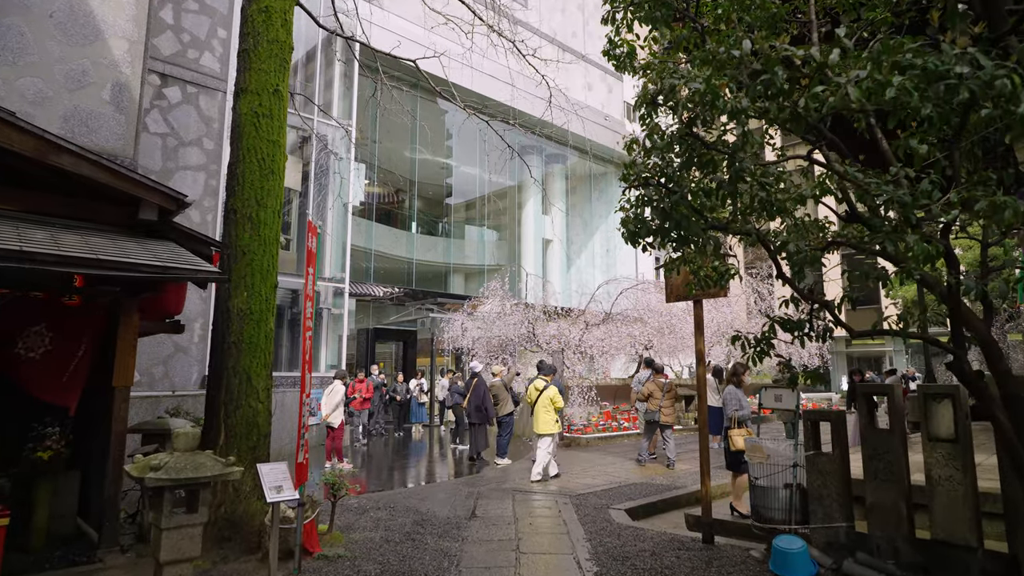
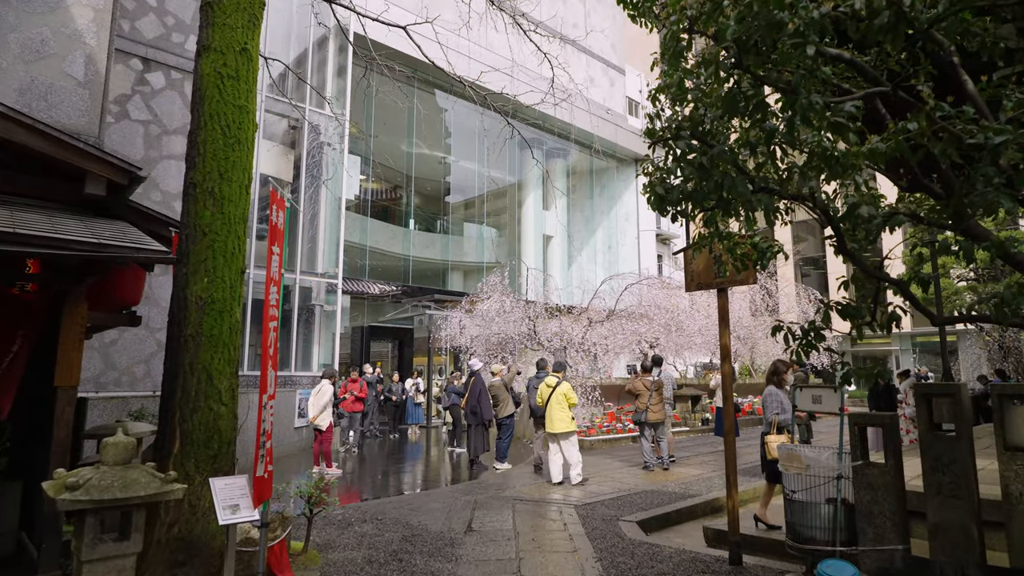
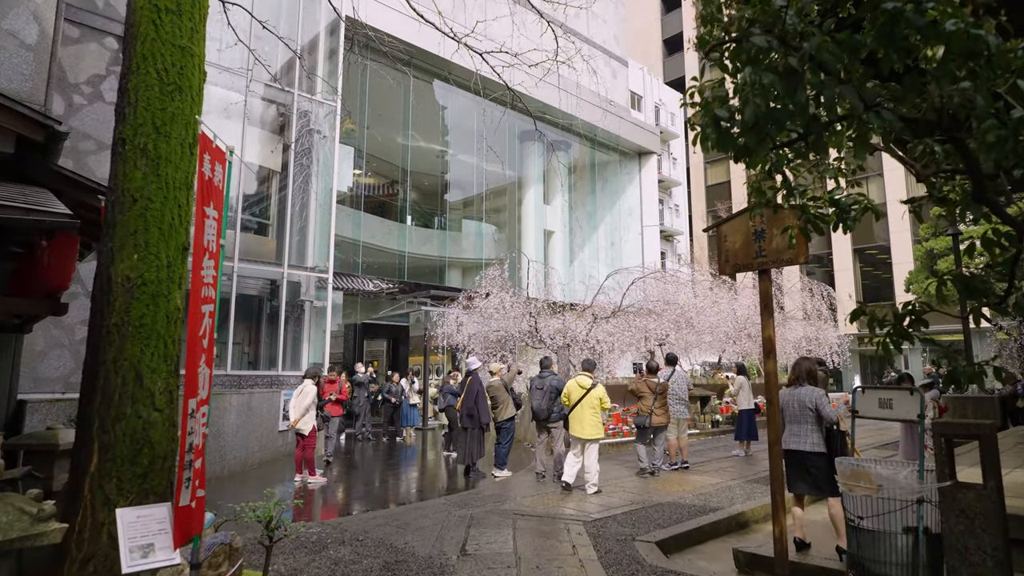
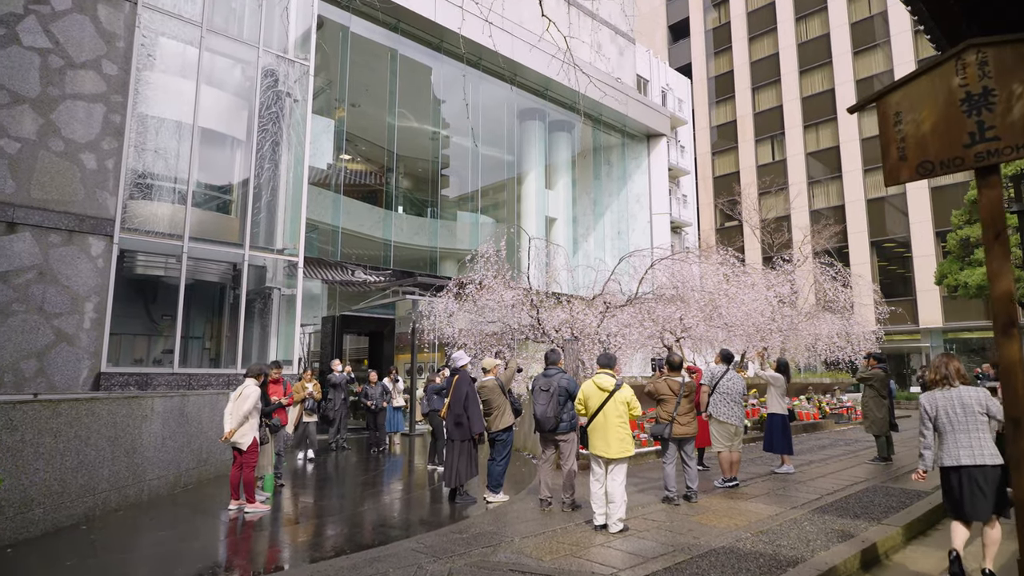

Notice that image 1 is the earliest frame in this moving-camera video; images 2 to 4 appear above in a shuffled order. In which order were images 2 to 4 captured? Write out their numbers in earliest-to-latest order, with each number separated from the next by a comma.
2, 3, 4
